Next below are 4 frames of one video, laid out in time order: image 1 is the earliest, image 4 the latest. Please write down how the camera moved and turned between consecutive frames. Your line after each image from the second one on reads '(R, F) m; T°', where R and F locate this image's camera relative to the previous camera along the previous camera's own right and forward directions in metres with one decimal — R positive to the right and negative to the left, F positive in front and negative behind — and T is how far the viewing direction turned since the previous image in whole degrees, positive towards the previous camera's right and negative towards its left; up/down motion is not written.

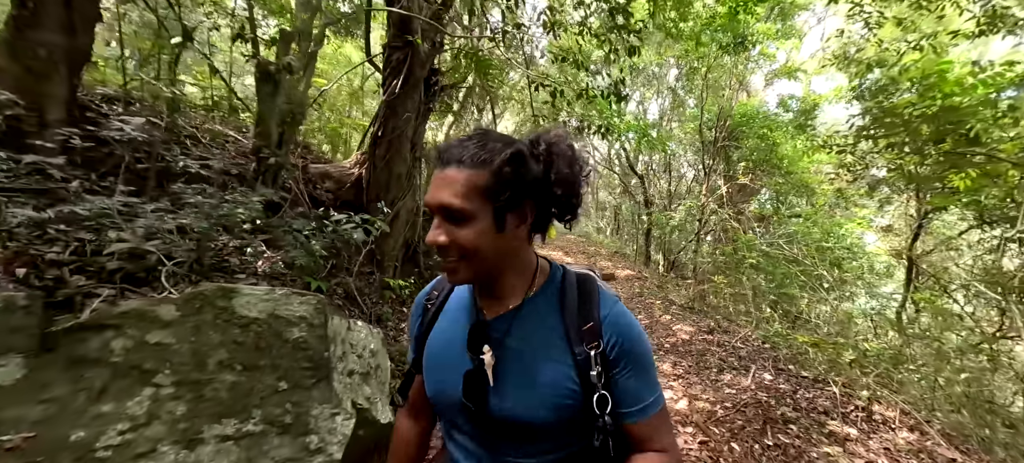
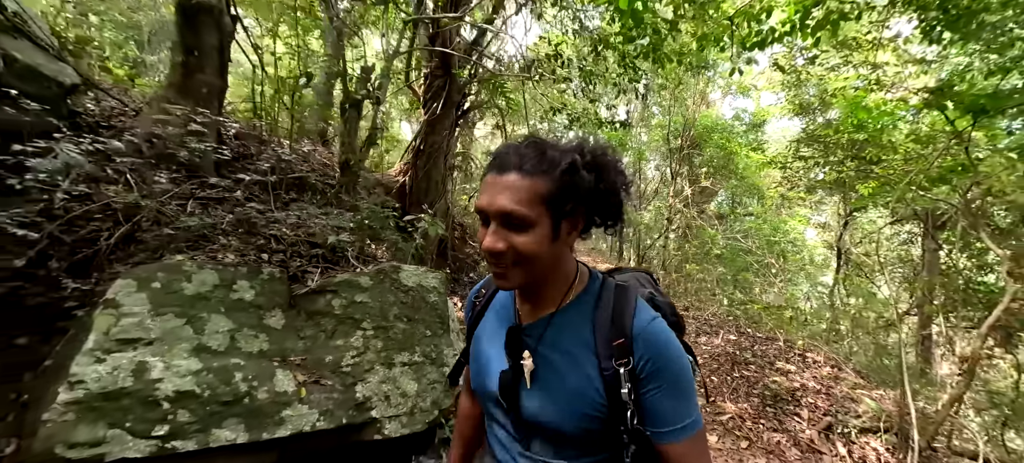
(-0.8, -1.0) m; +5°
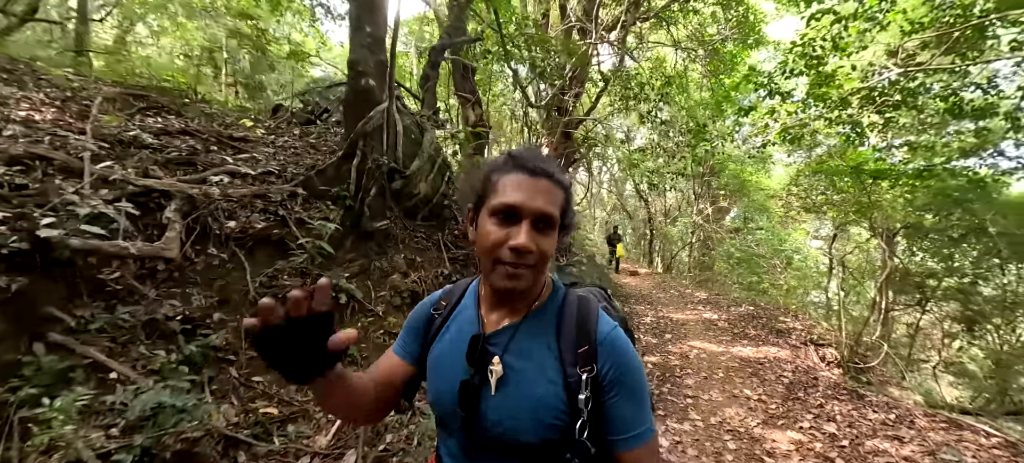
(-2.1, -3.4) m; -1°
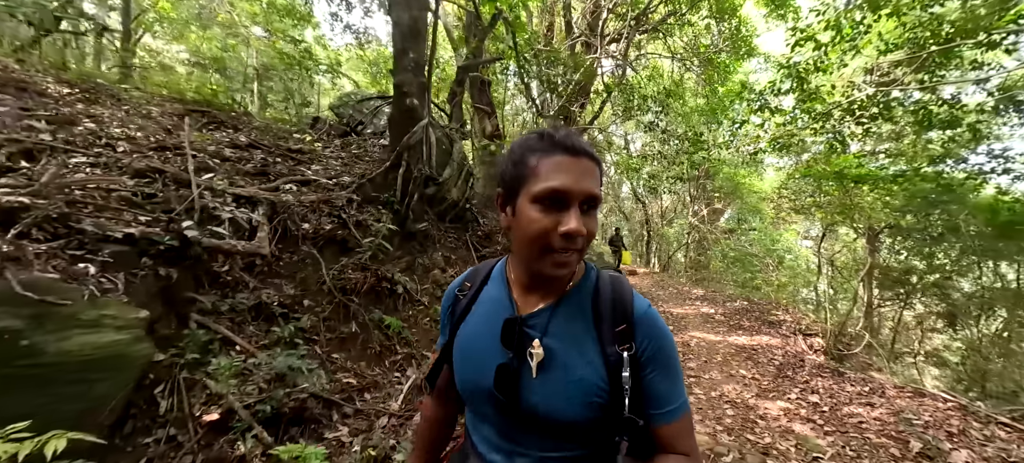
(-0.4, -0.6) m; +1°
